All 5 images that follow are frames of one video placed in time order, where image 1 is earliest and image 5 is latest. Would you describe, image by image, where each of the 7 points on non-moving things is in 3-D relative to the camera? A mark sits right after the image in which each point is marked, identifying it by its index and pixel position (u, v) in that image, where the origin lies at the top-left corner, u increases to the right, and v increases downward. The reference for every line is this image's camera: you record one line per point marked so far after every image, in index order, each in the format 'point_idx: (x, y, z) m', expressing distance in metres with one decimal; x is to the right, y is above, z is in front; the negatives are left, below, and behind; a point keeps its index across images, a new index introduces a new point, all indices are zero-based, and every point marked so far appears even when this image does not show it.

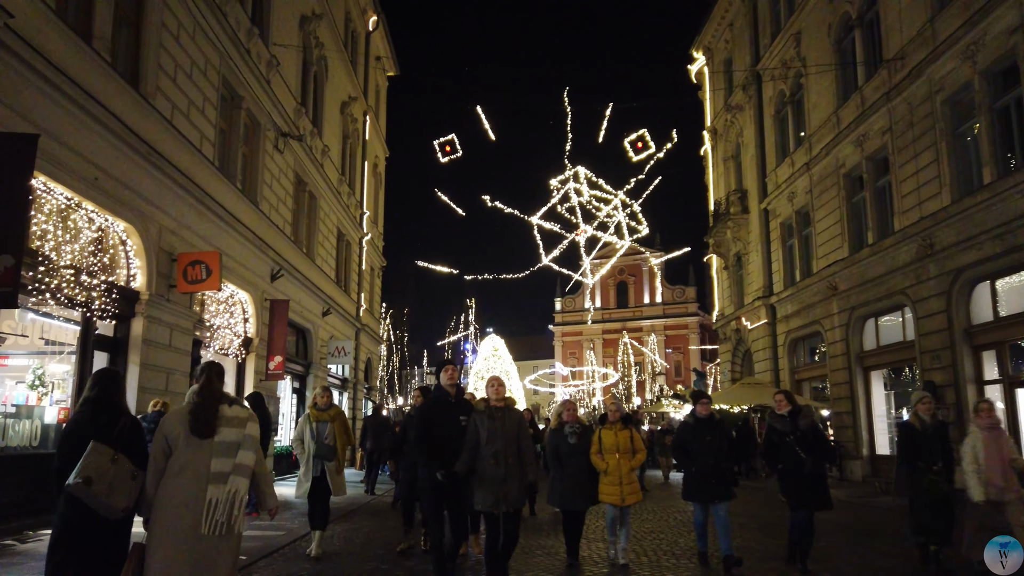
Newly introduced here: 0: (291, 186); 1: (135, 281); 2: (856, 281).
0: (-5.3, +2.5, +19.1) m
1: (-5.3, +0.1, +11.1) m
2: (+8.4, +0.2, +19.3) m
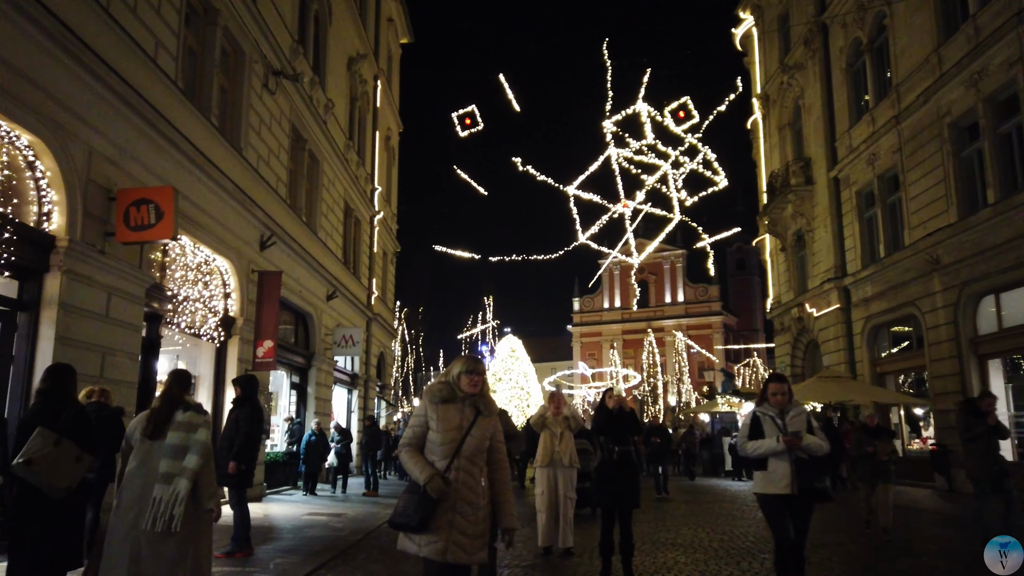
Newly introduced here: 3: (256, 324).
0: (-4.5, +3.0, +15.9) m
1: (-4.7, +0.7, +8.0) m
2: (+9.2, +0.7, +16.0) m
3: (-4.5, -0.6, +13.8) m
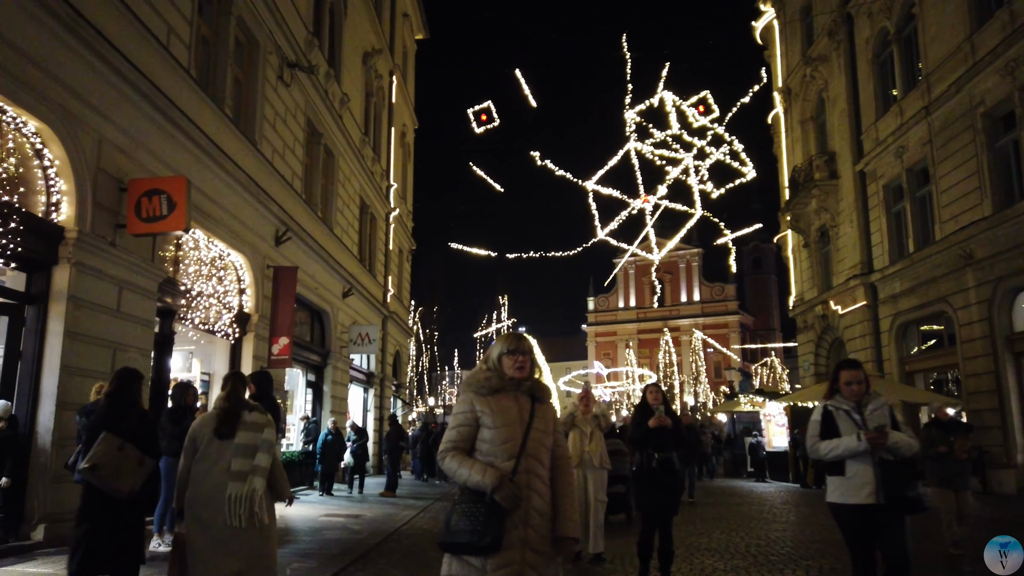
0: (-4.2, +3.1, +15.6) m
1: (-4.4, +0.7, +7.7) m
2: (+9.6, +0.8, +15.4) m
3: (-4.1, -0.6, +13.5) m
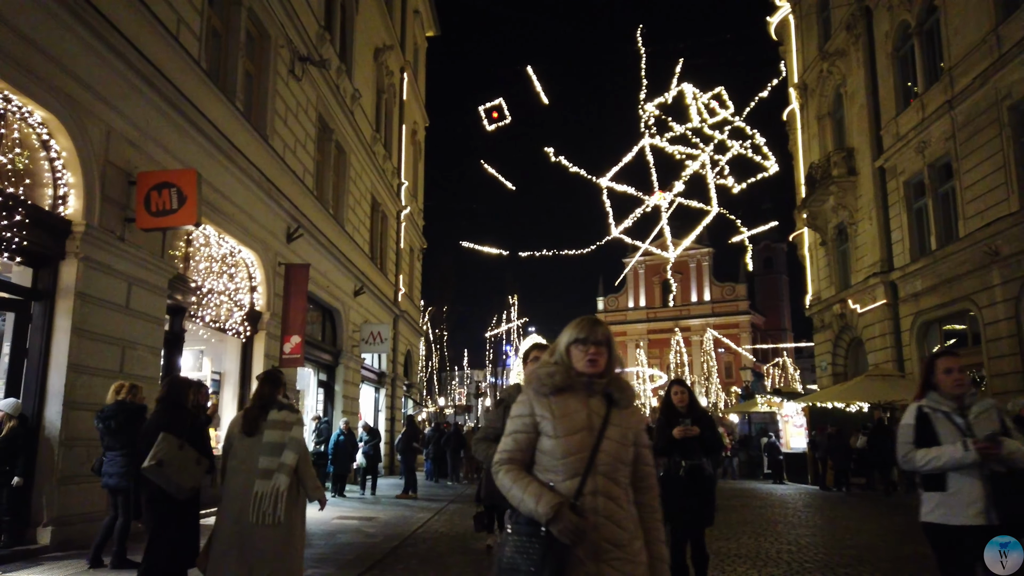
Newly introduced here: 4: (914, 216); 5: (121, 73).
0: (-3.9, +3.1, +15.4) m
1: (-4.2, +0.8, +7.5) m
2: (+9.9, +0.9, +15.0) m
3: (-3.9, -0.5, +13.3) m
4: (+10.1, +1.8, +19.9) m
5: (-4.0, +2.2, +8.1) m
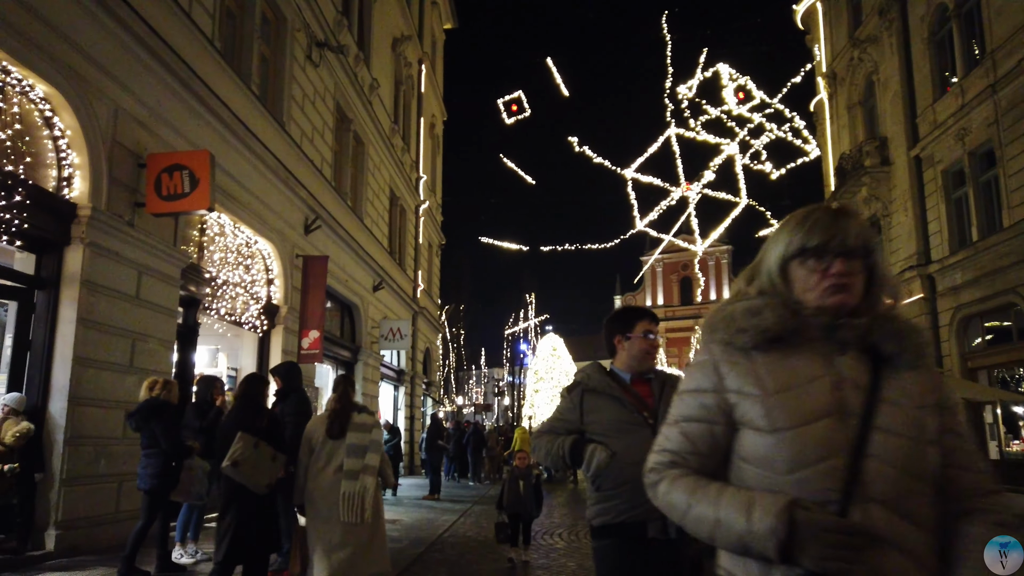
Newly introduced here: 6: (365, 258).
0: (-3.4, +3.3, +14.9) m
1: (-3.9, +0.9, +7.0) m
2: (+10.4, +1.0, +14.3) m
3: (-3.4, -0.4, +12.8) m
4: (+10.7, +2.0, +19.1) m
5: (-3.7, +2.3, +7.6) m
6: (-3.2, +0.7, +17.3) m
